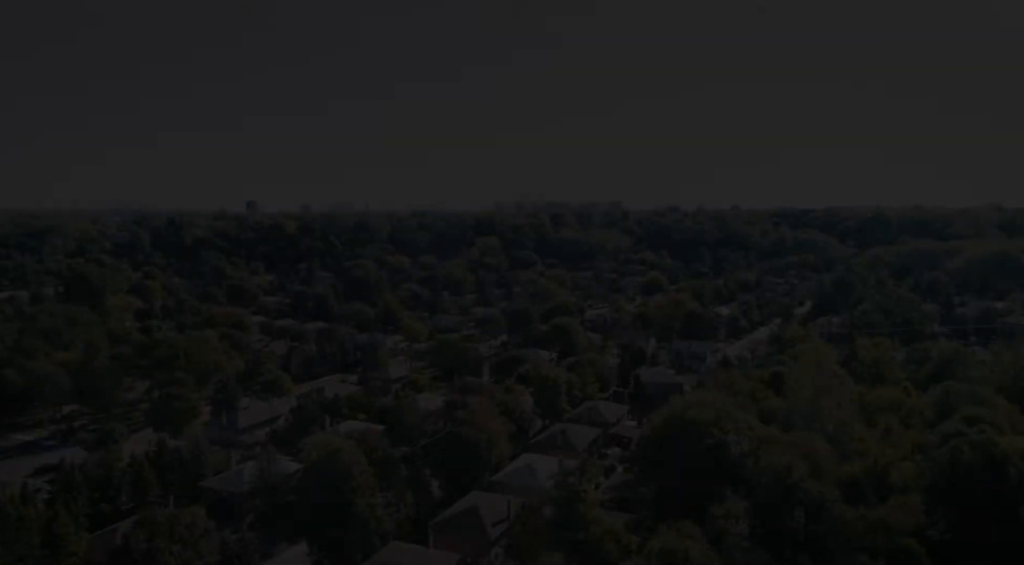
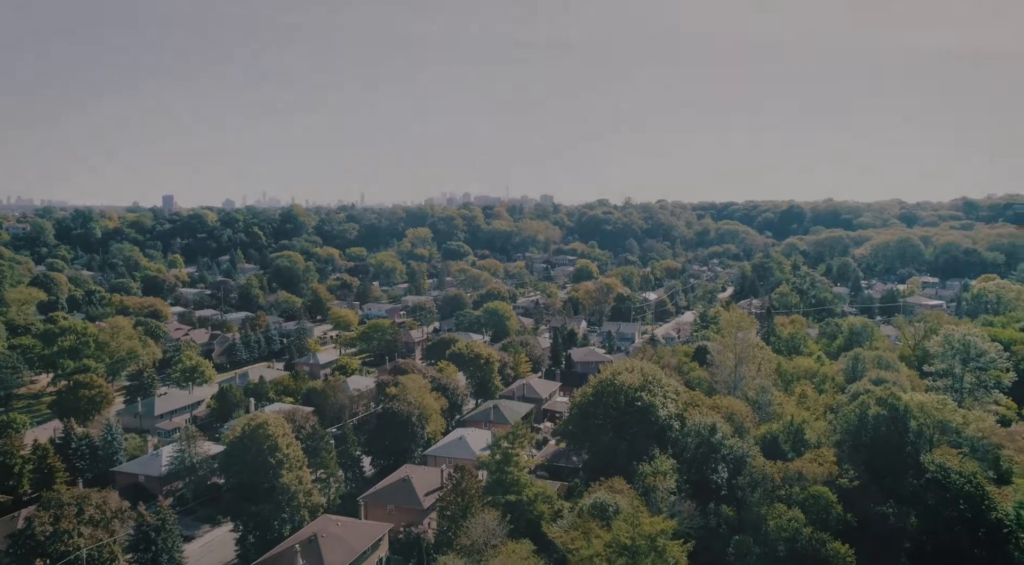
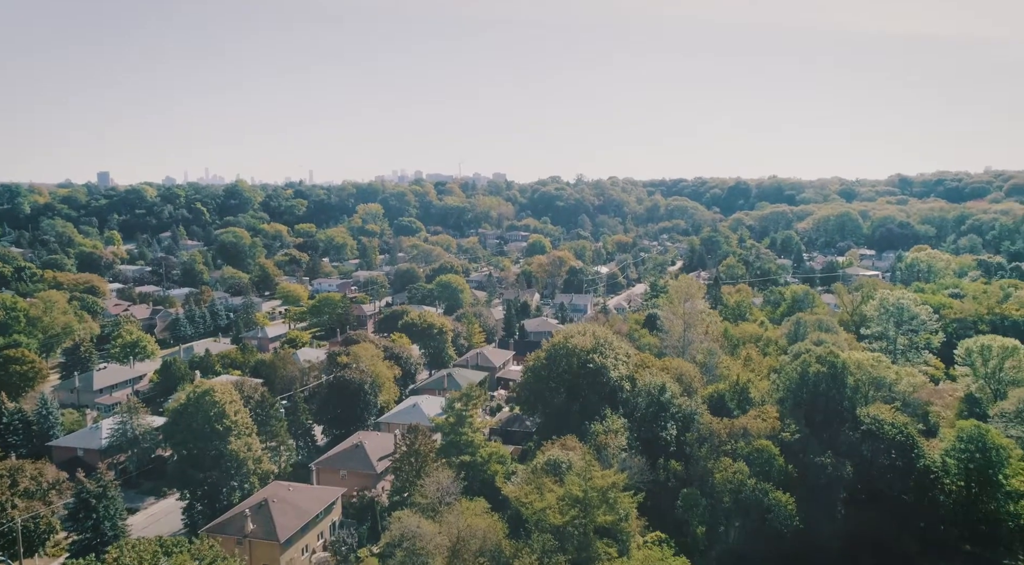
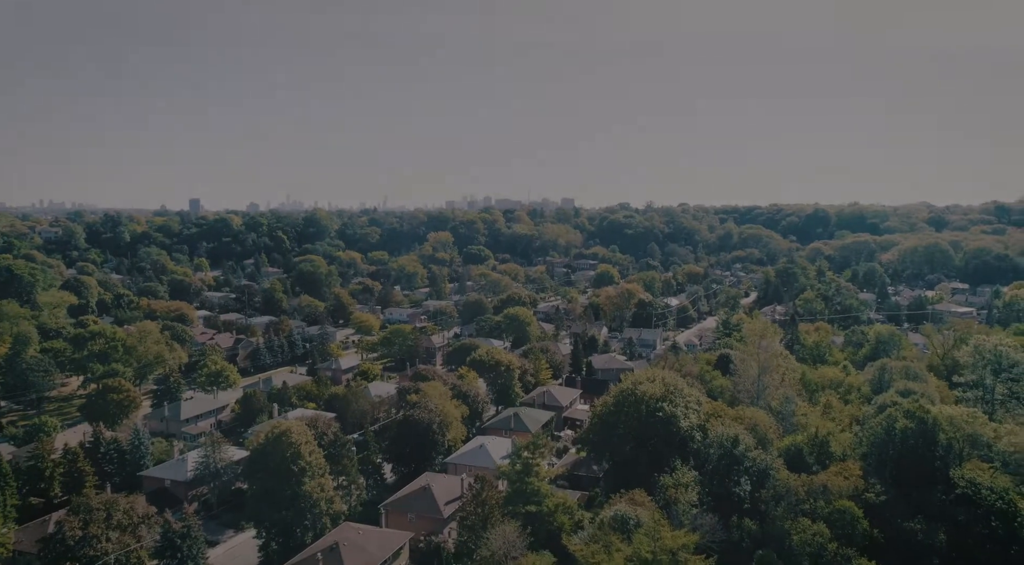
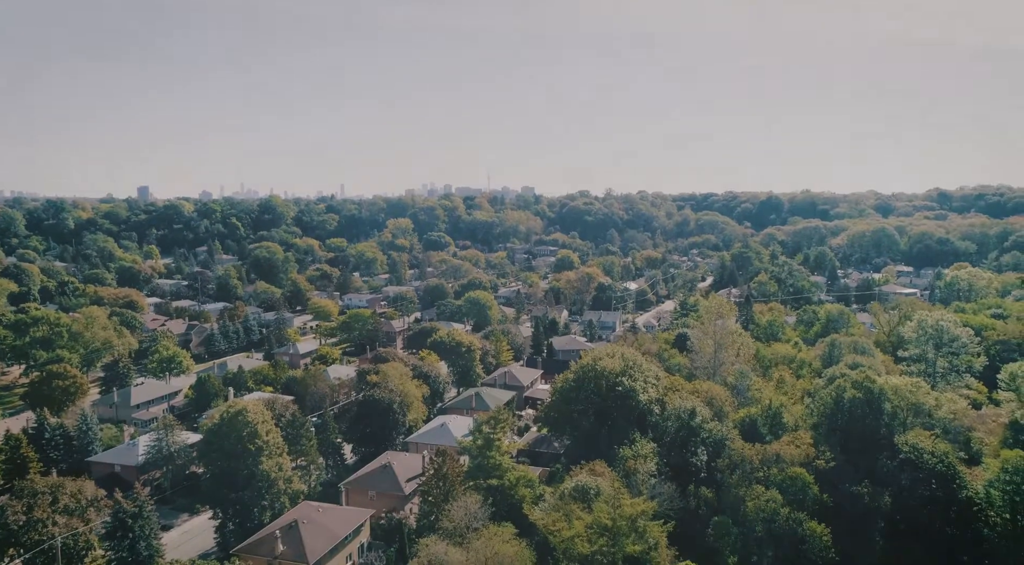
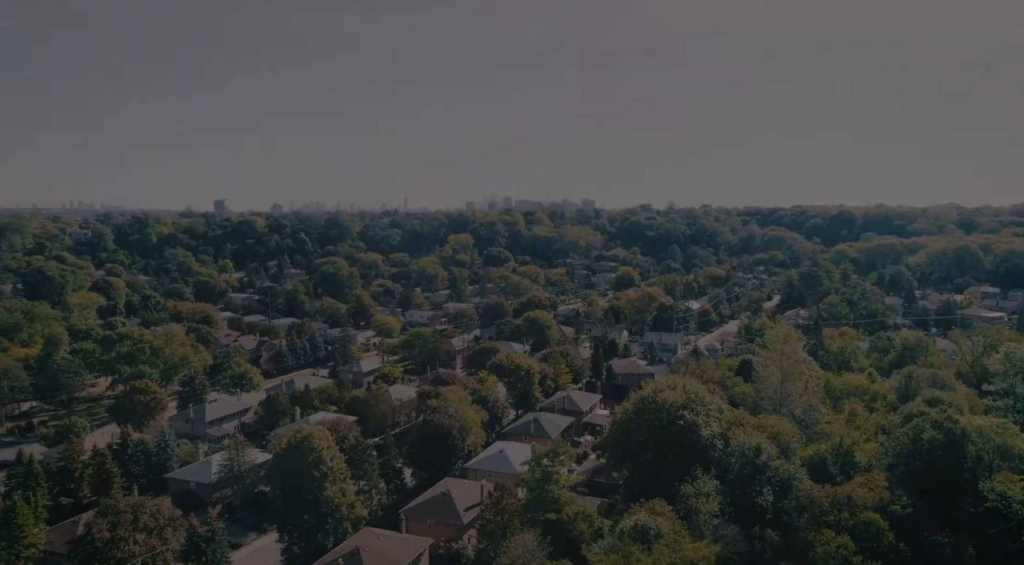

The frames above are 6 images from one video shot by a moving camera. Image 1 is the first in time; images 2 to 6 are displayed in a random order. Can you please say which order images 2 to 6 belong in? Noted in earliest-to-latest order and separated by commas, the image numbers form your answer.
6, 4, 2, 5, 3
